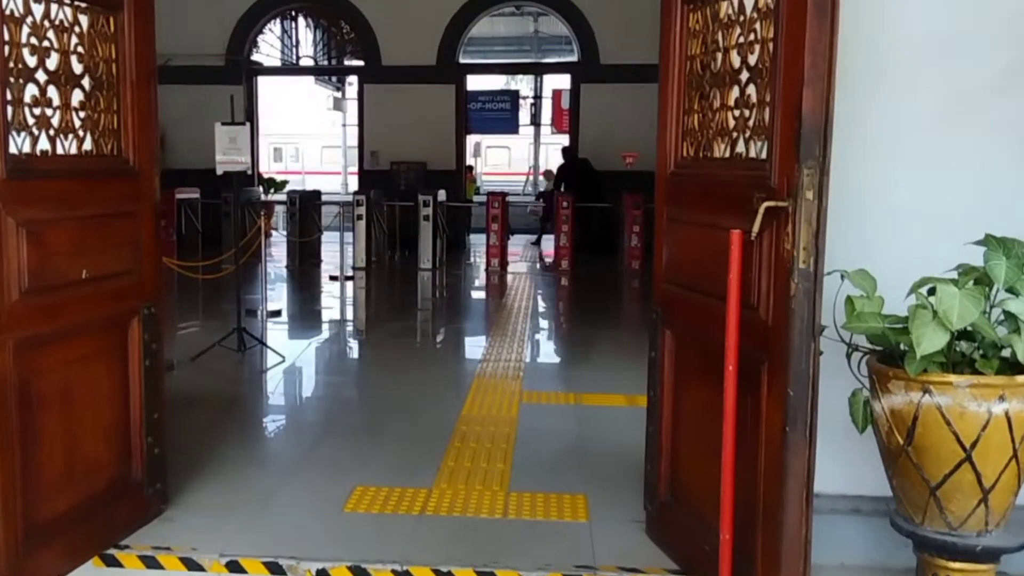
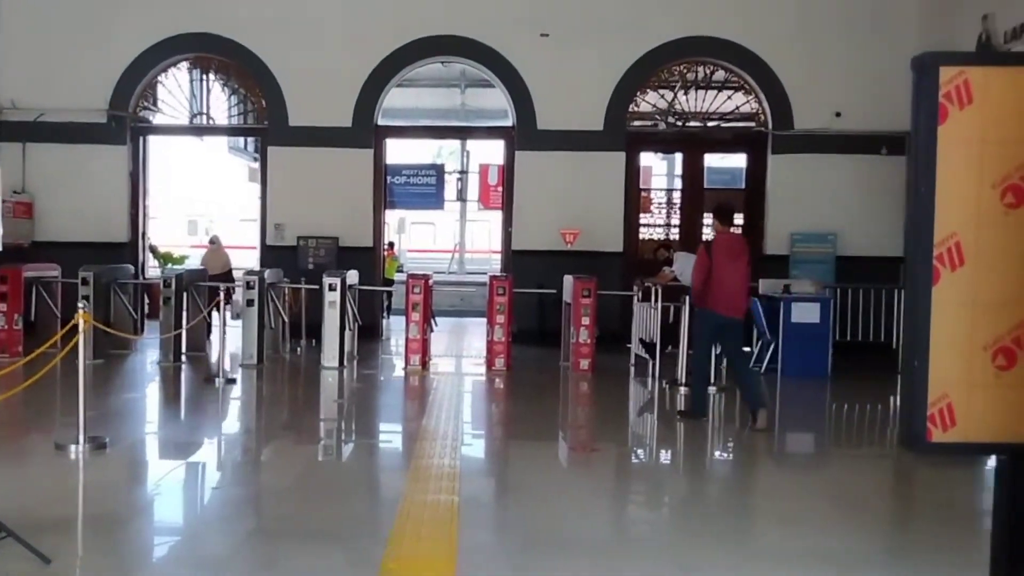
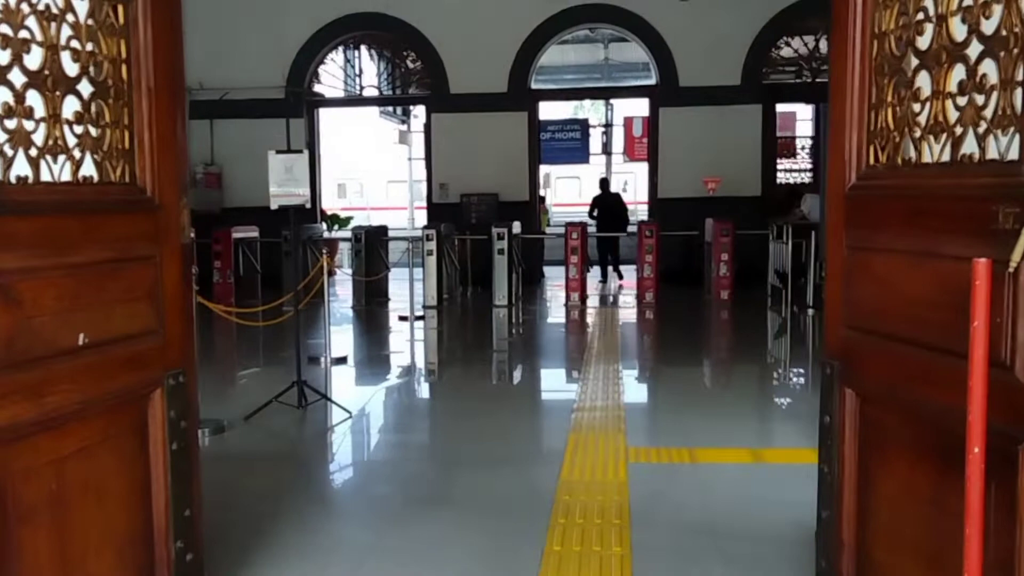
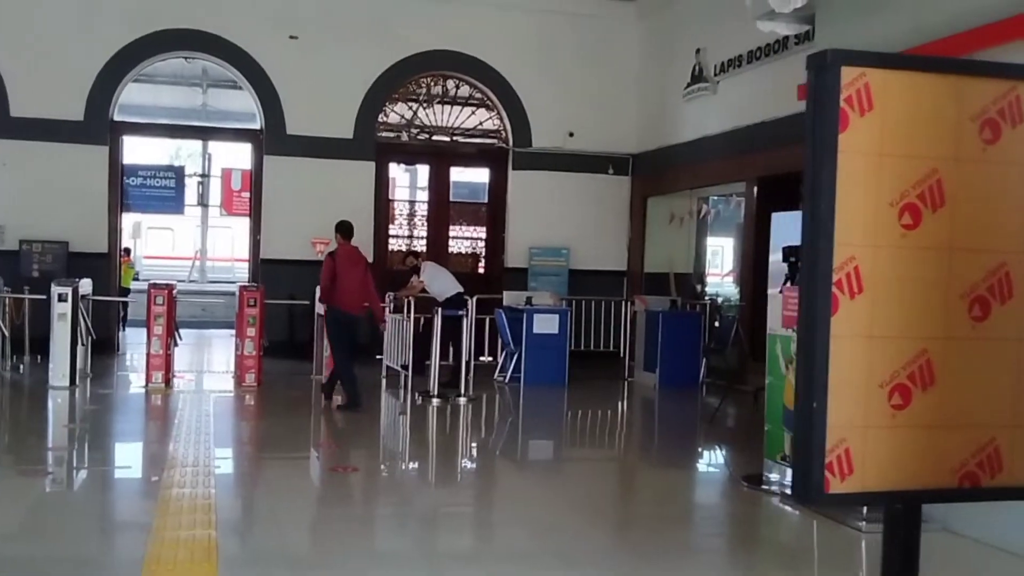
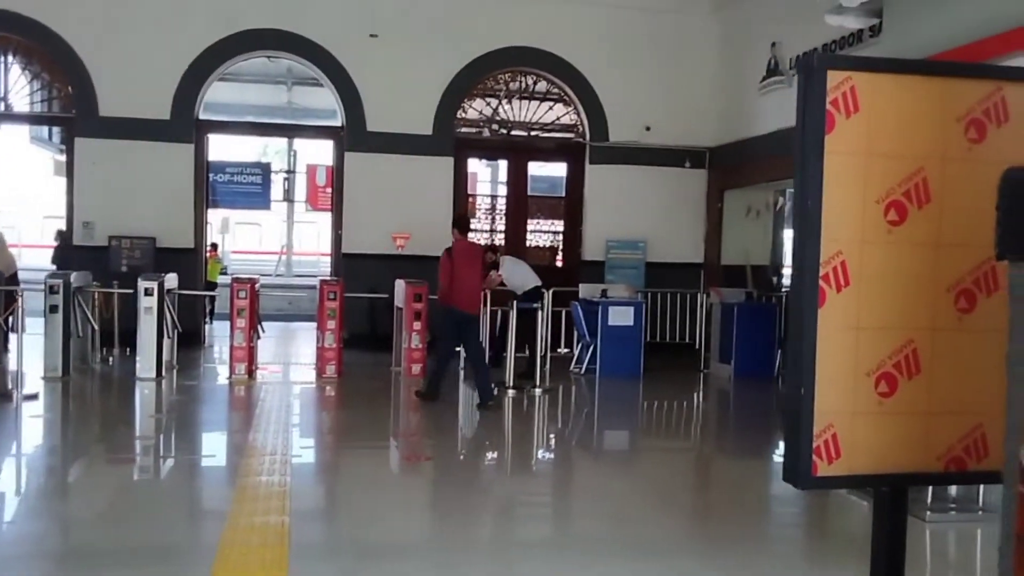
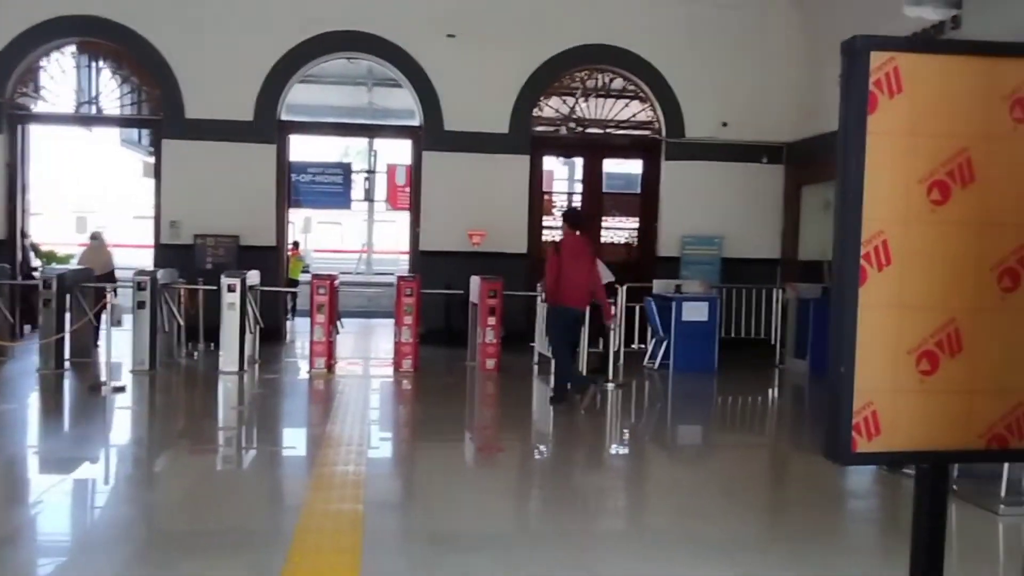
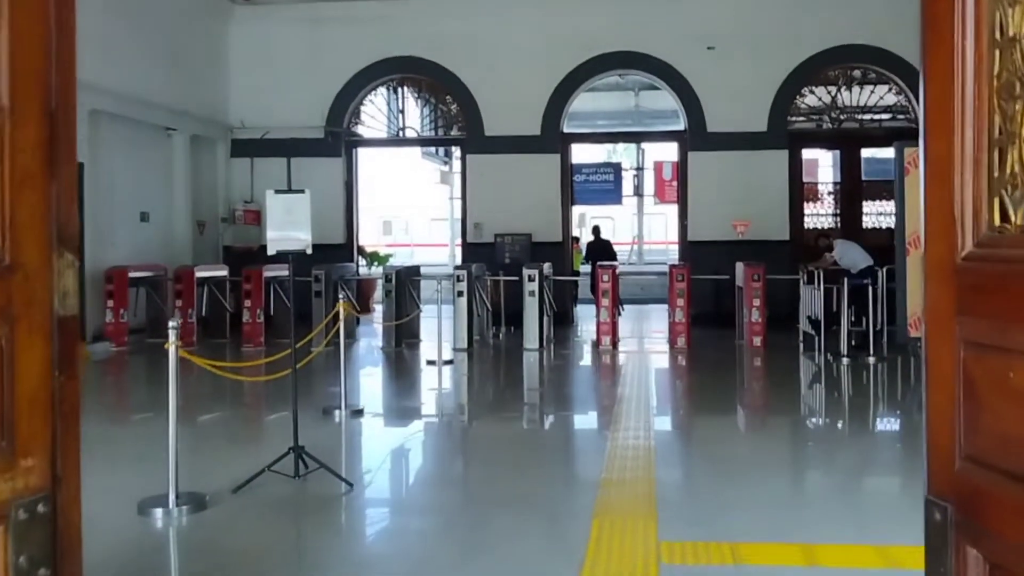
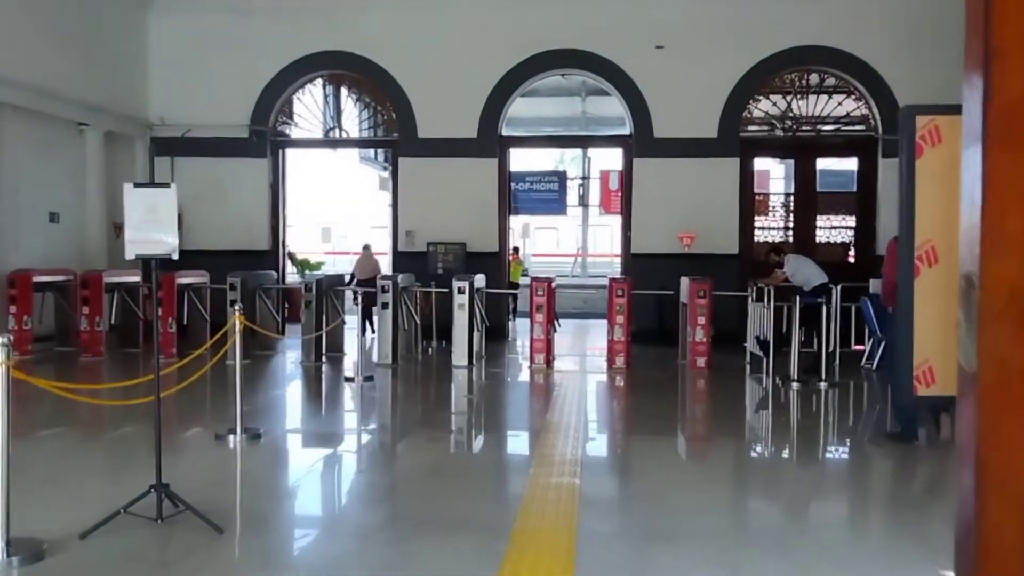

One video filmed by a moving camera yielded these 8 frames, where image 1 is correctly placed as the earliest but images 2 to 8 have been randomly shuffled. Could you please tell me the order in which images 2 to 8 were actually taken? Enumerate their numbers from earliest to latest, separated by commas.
3, 7, 8, 2, 6, 5, 4
